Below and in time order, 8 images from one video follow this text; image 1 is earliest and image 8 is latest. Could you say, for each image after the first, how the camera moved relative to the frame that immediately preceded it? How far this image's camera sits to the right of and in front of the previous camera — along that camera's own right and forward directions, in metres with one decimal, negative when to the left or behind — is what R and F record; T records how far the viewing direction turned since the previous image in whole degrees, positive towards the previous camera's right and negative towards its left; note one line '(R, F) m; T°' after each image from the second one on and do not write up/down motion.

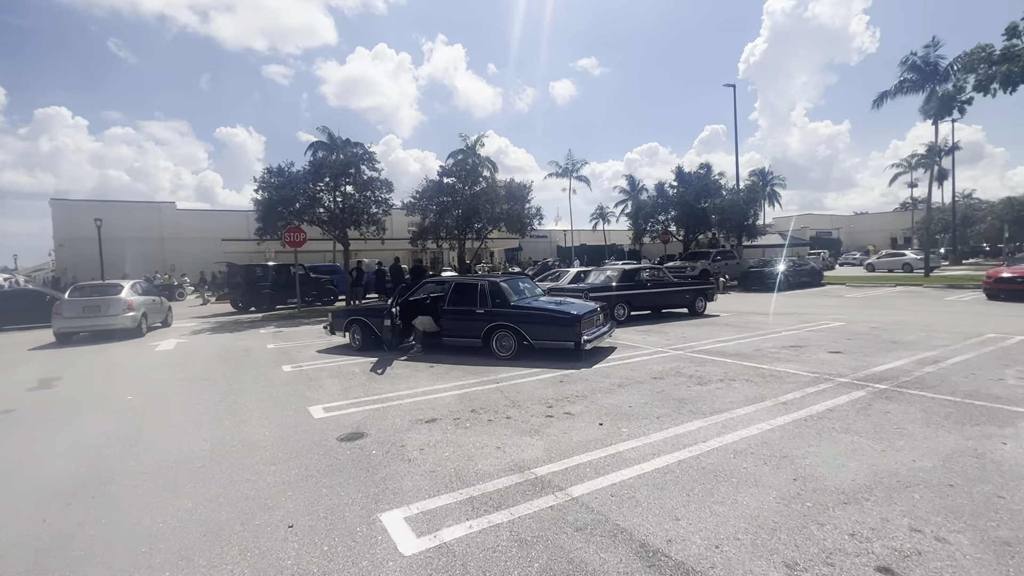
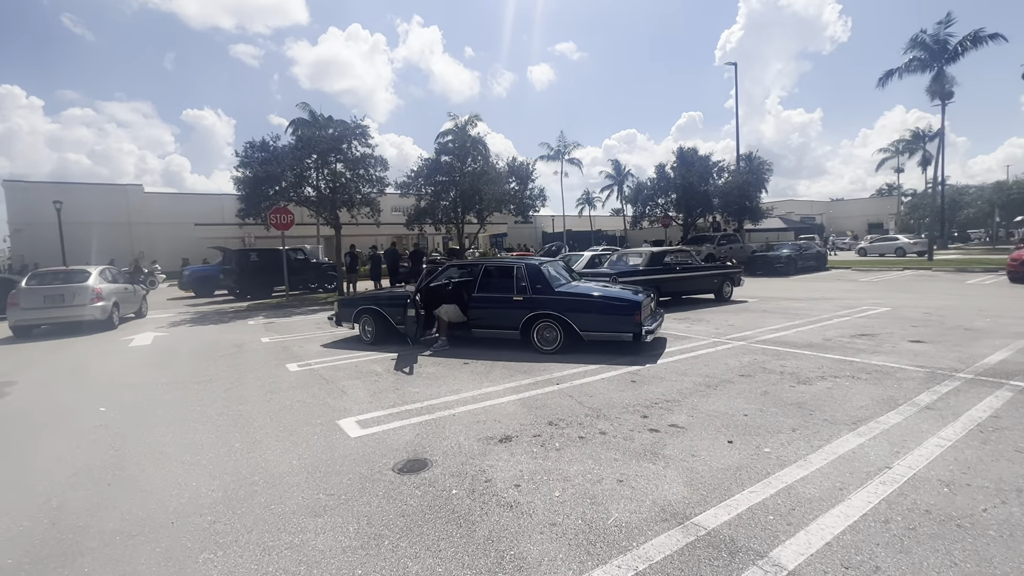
(-1.2, +1.4) m; +2°
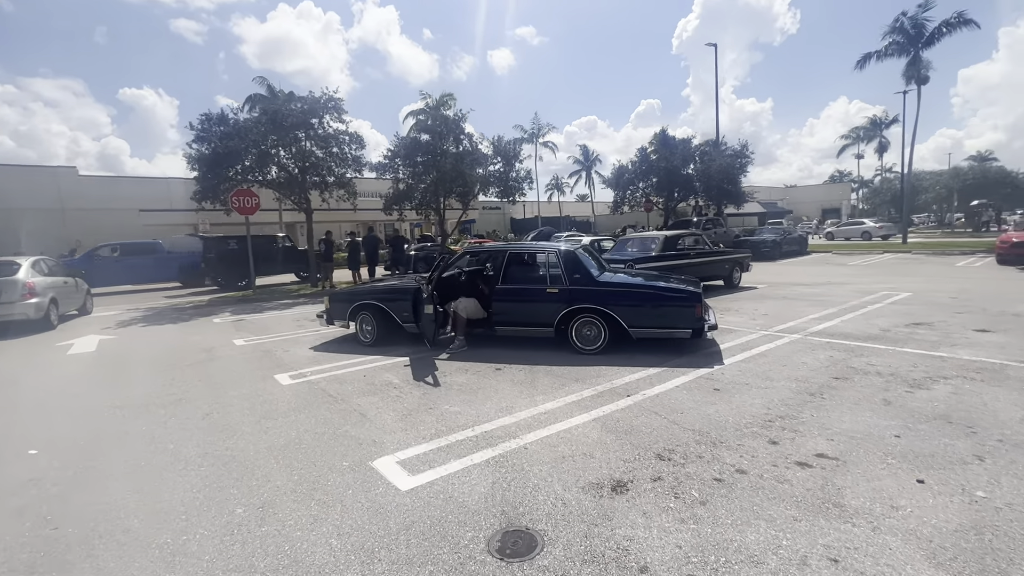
(-1.1, +1.3) m; +4°
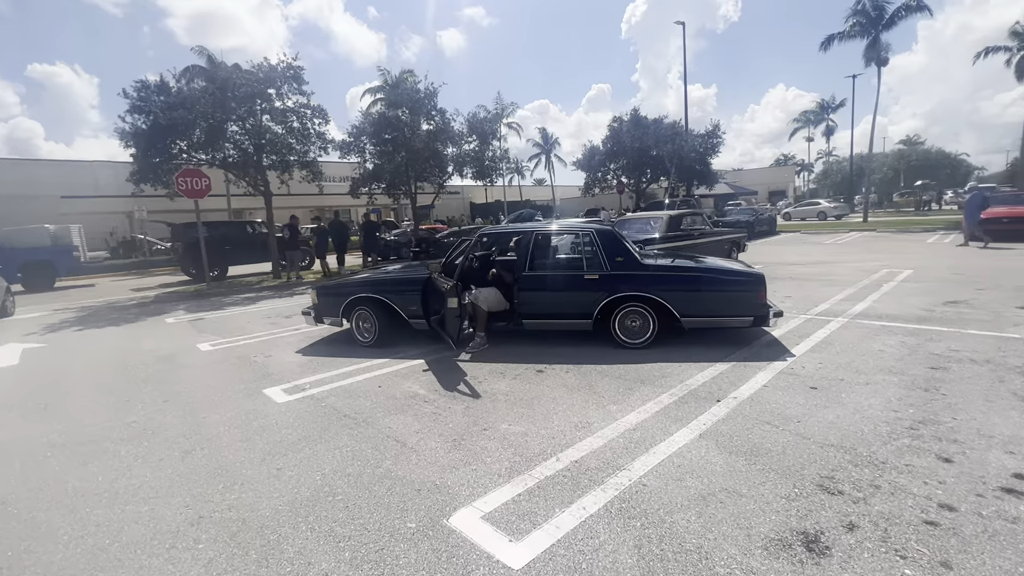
(-1.0, +1.1) m; +5°
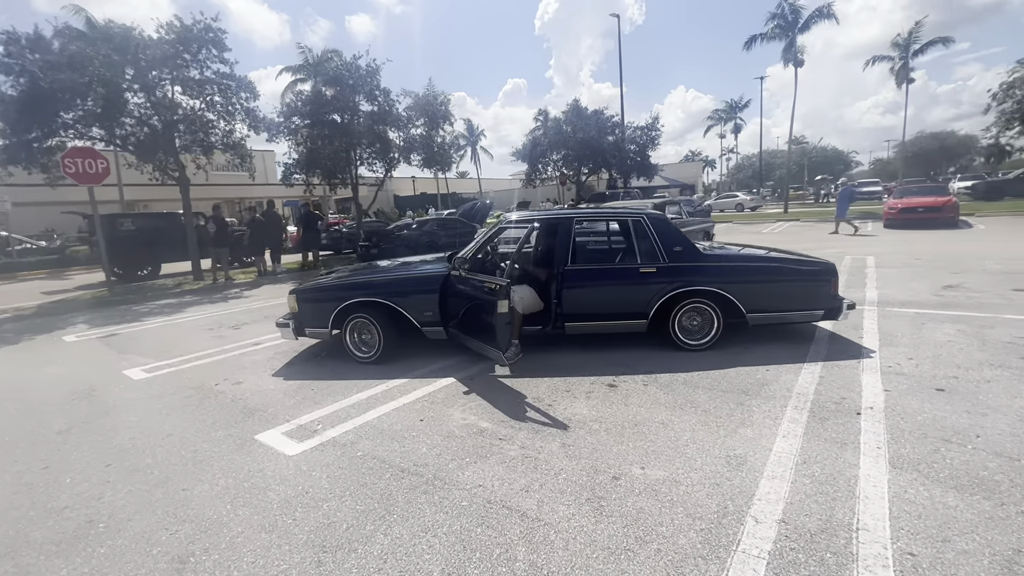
(-1.4, +1.2) m; +9°
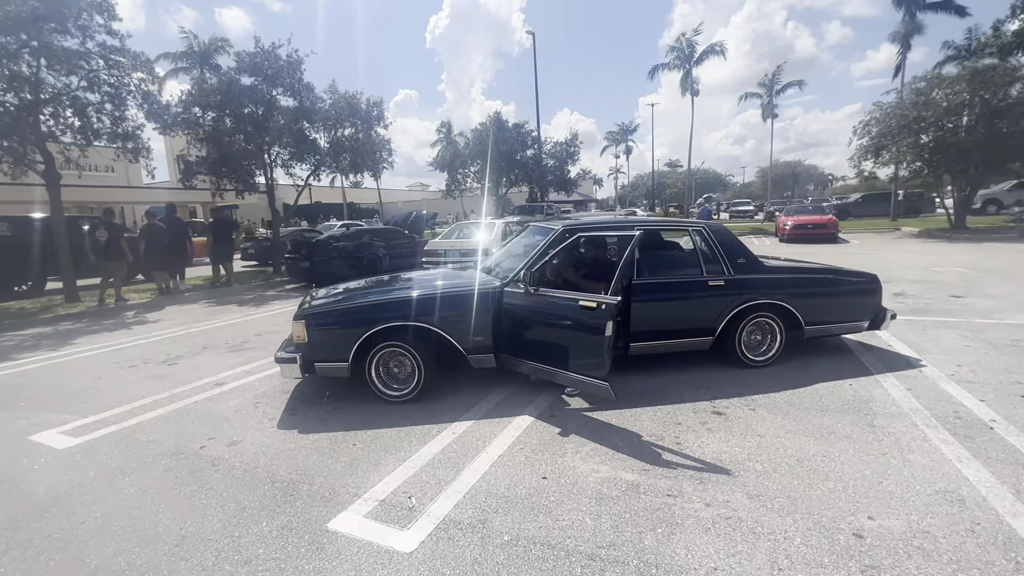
(-1.7, +1.0) m; +13°
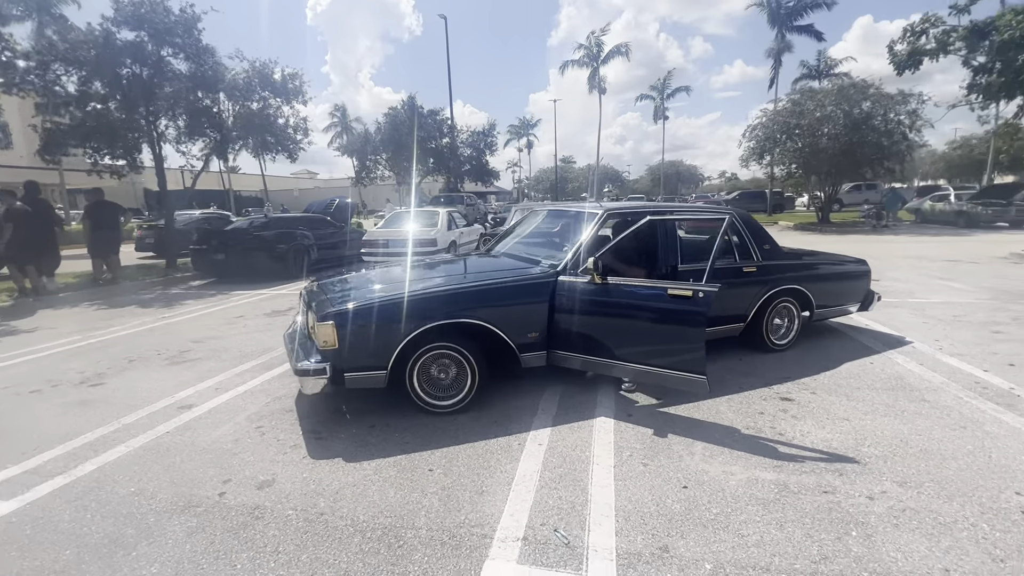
(-1.4, +0.7) m; +12°
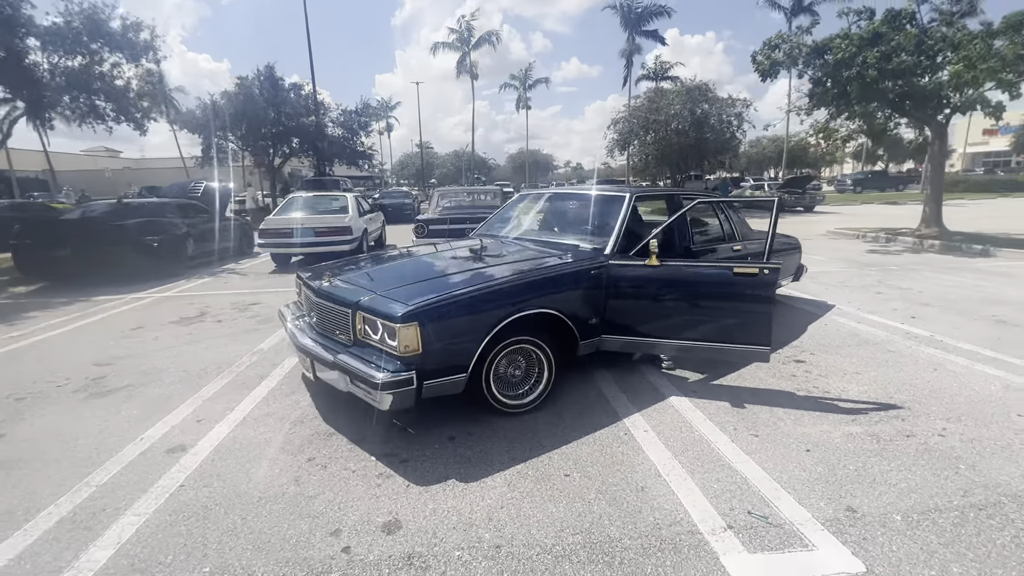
(-1.6, +0.5) m; +17°
